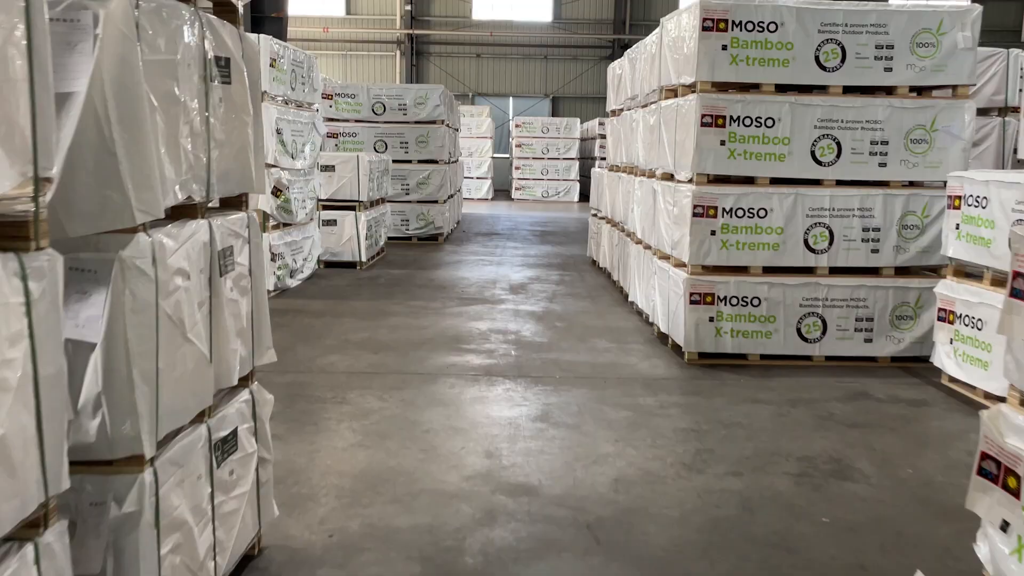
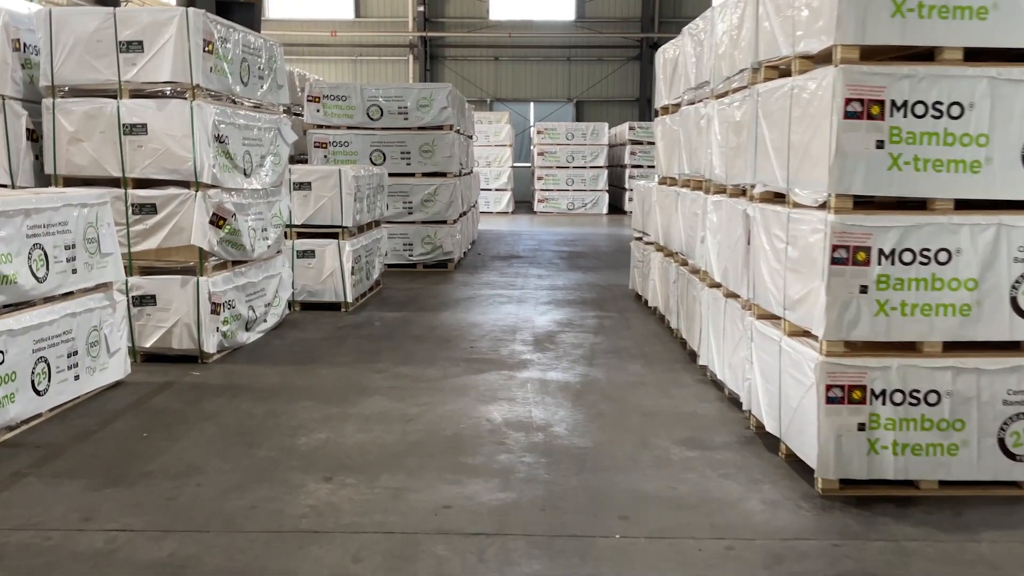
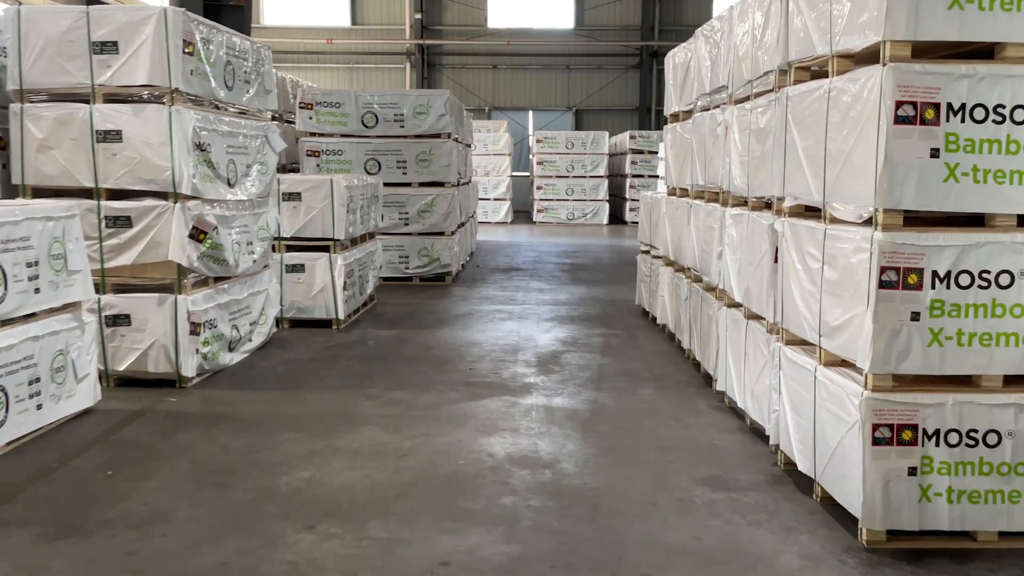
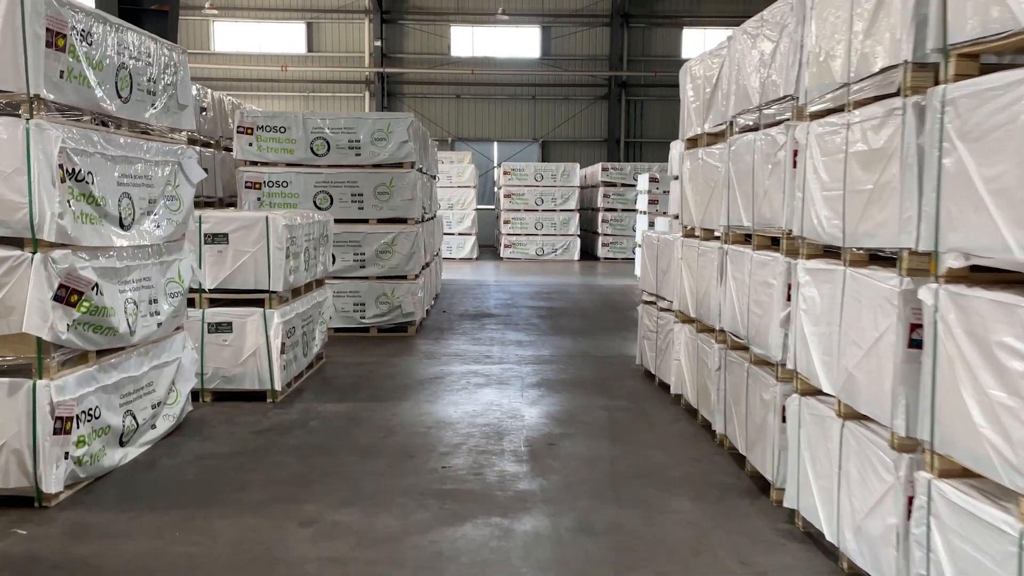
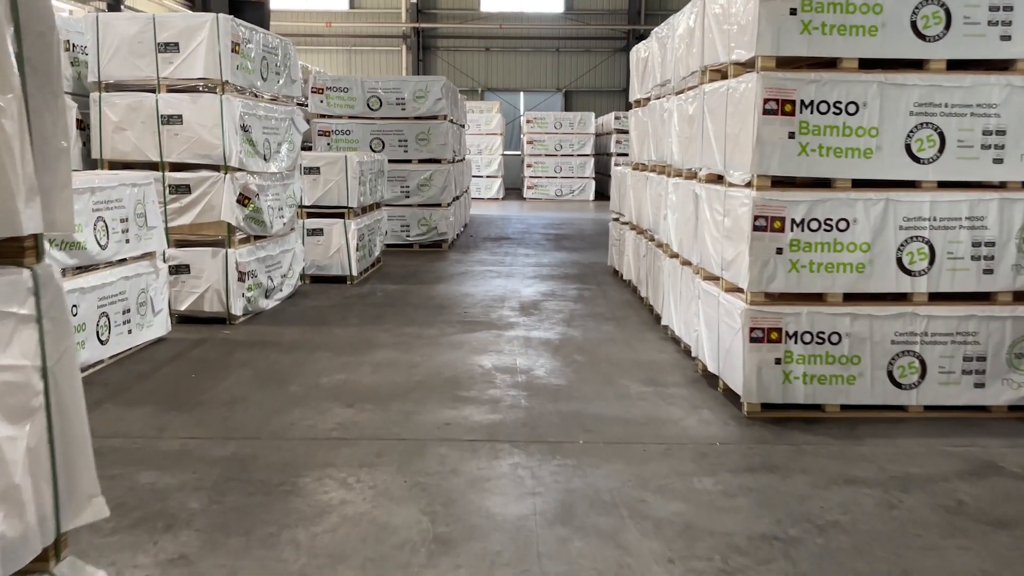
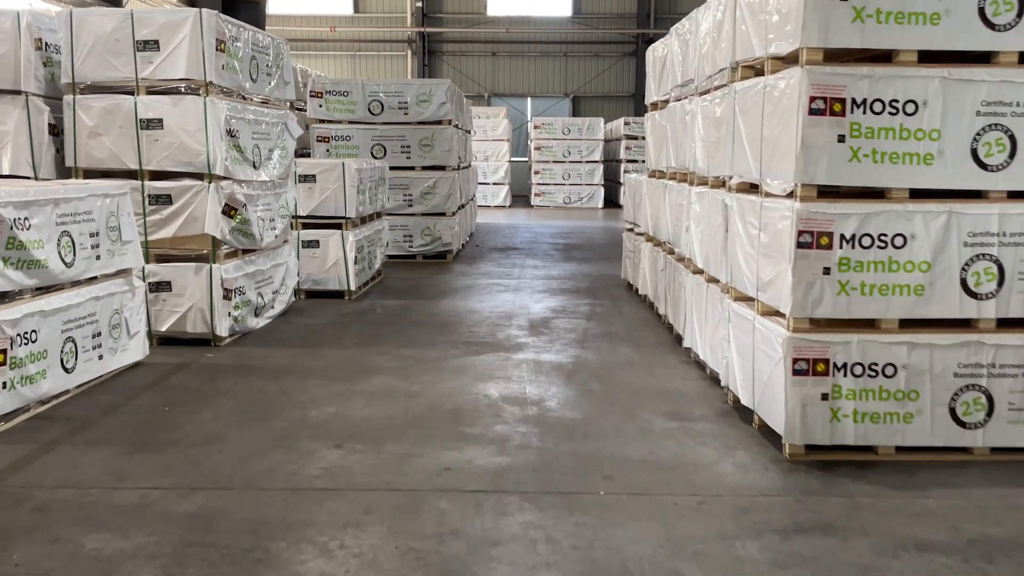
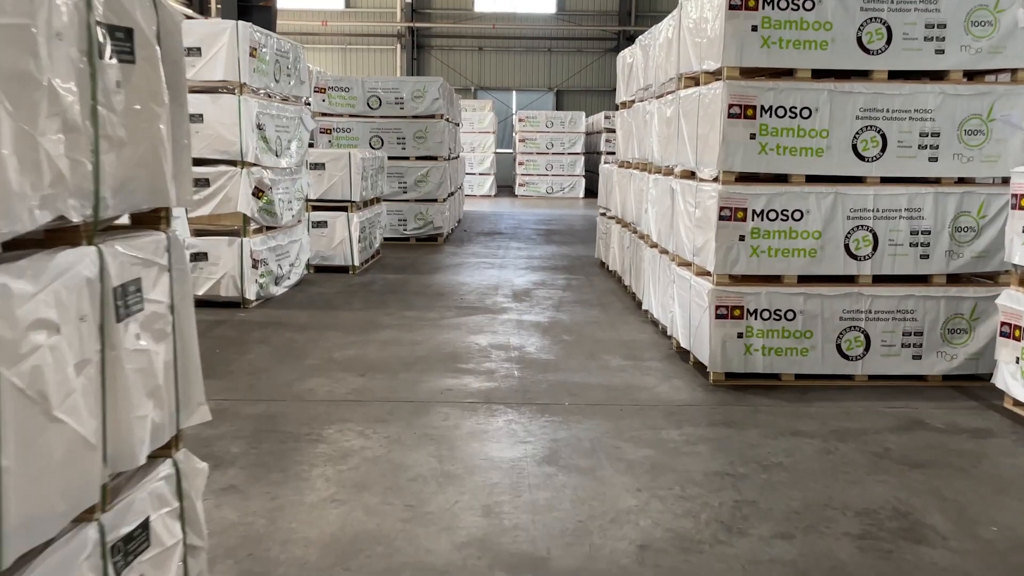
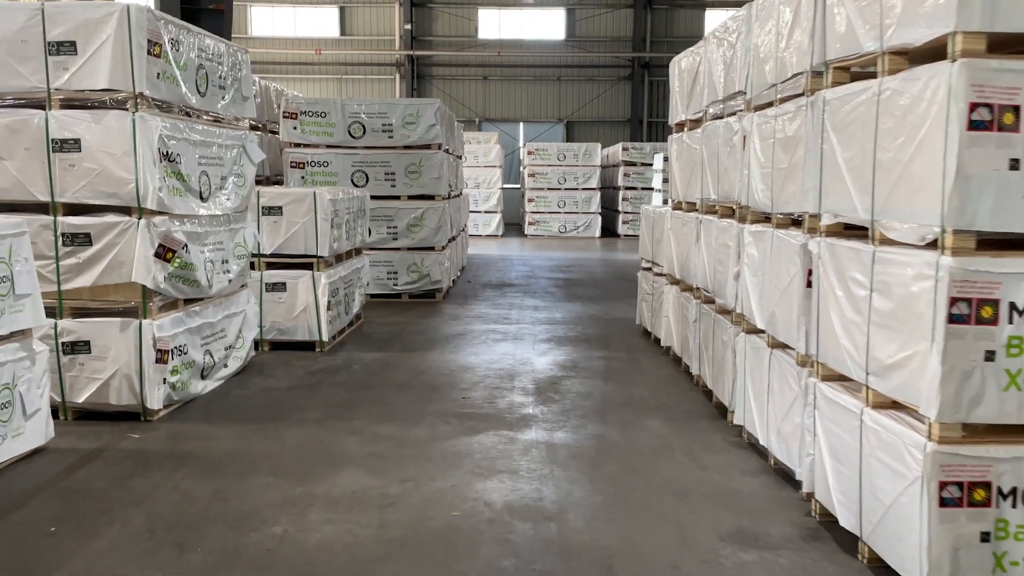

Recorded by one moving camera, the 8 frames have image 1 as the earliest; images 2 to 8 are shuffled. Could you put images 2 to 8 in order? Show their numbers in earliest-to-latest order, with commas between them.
7, 5, 6, 2, 3, 8, 4
